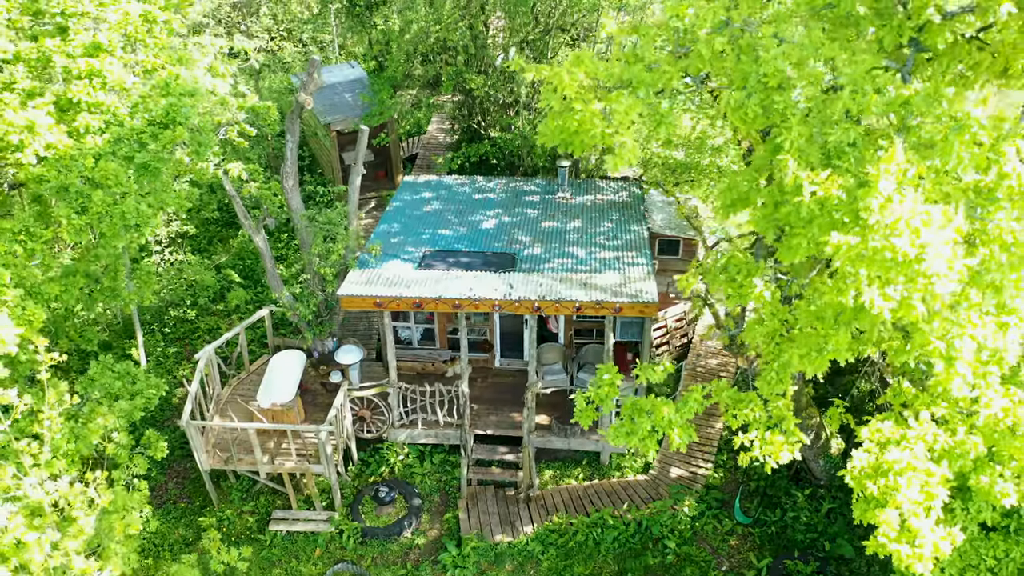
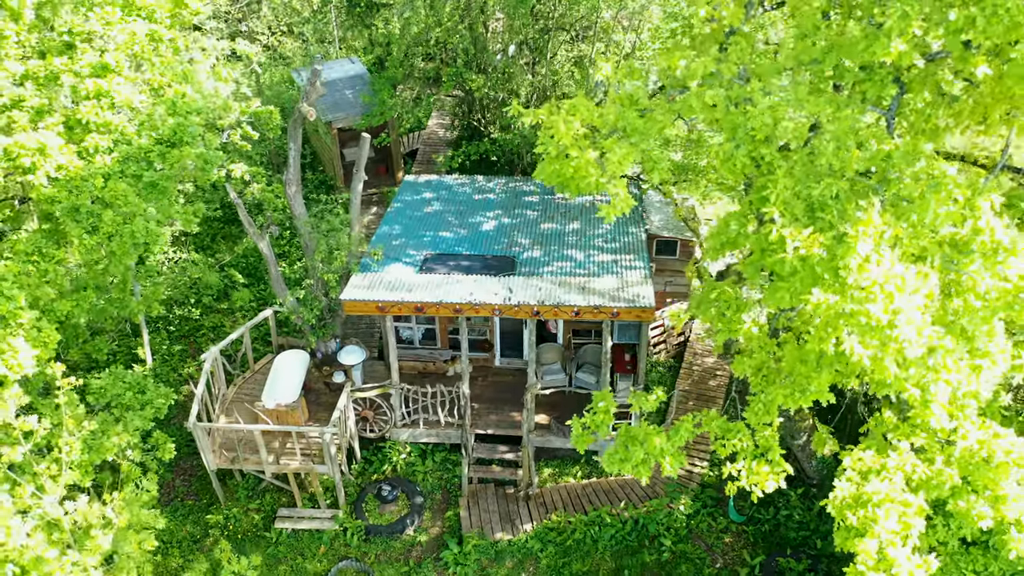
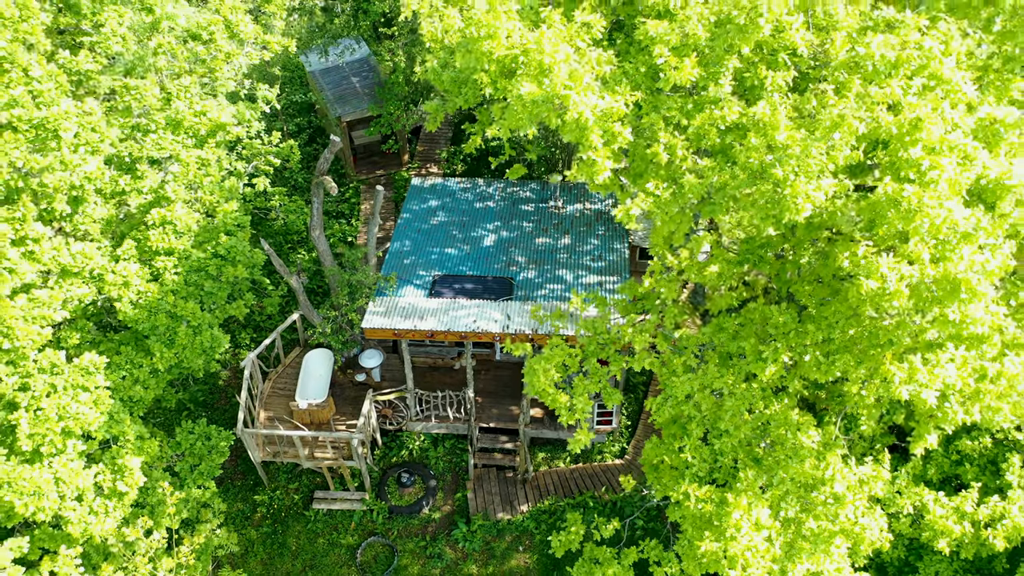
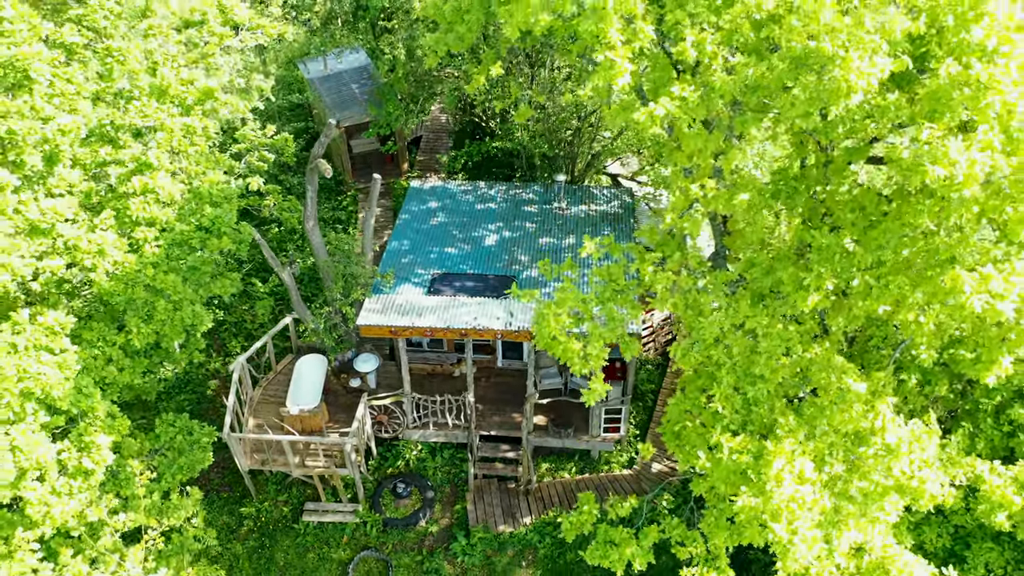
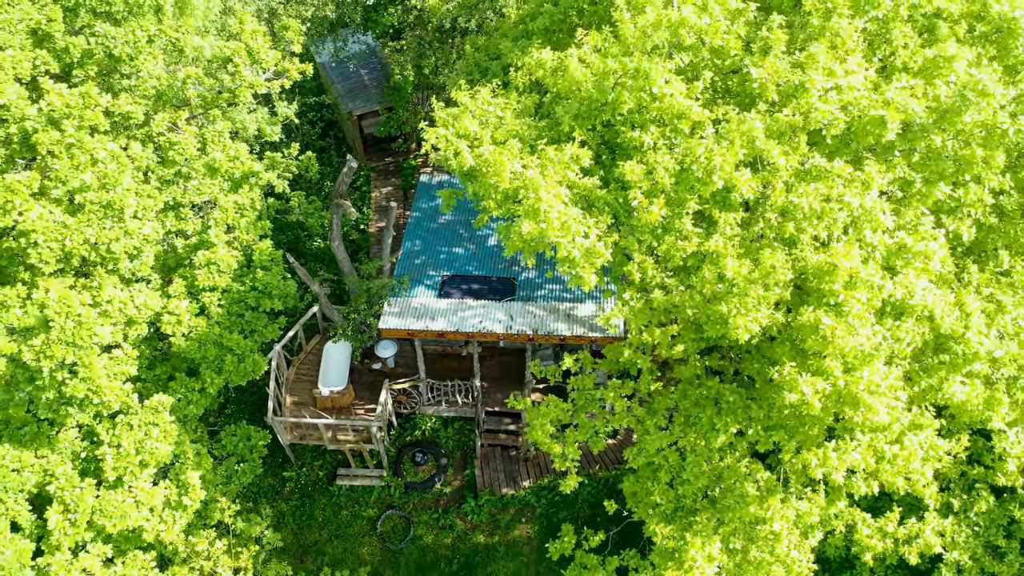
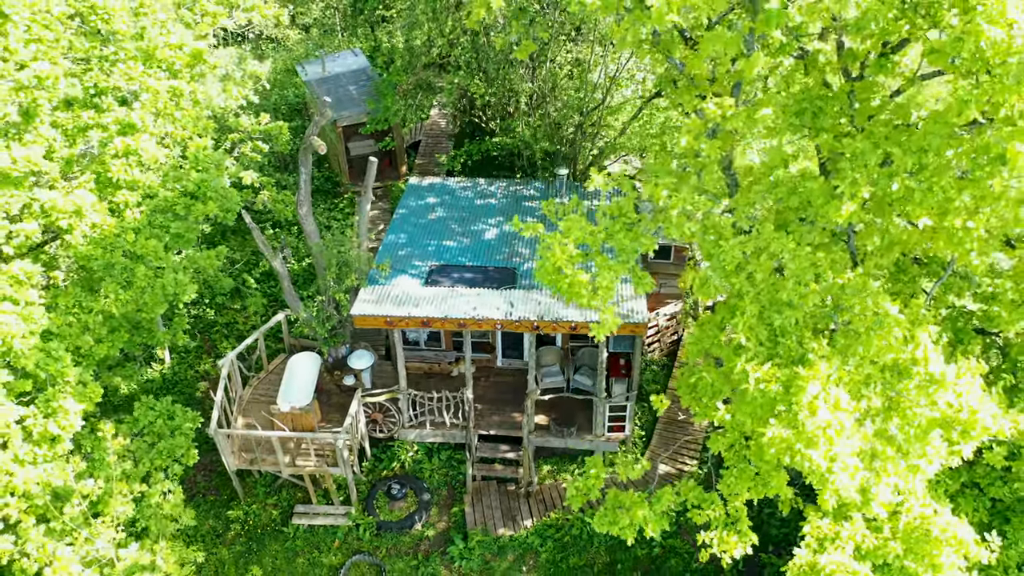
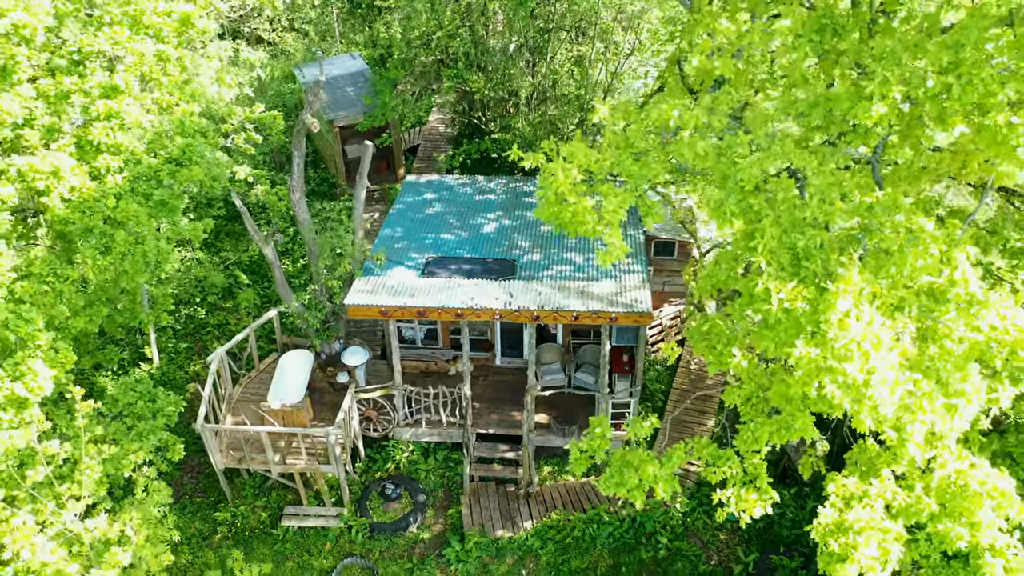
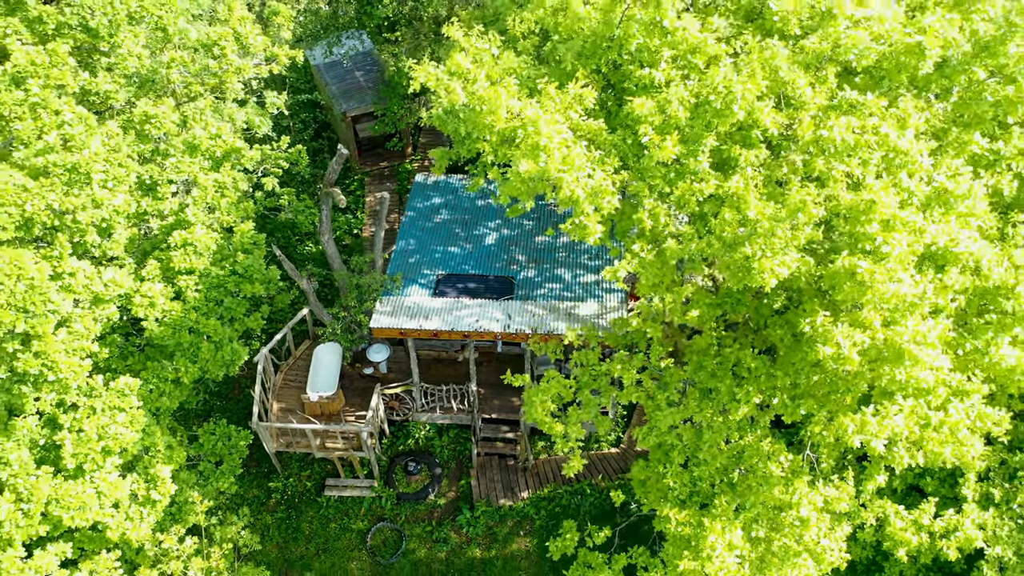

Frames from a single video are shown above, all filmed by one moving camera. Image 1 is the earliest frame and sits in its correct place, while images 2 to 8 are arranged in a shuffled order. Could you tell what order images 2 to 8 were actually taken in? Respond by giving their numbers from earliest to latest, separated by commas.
2, 7, 6, 4, 3, 8, 5
